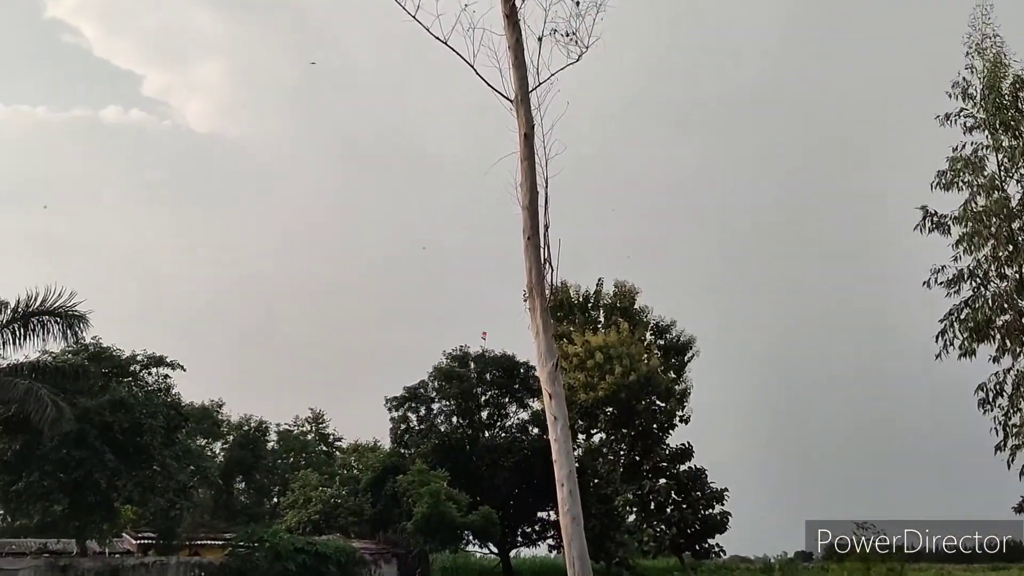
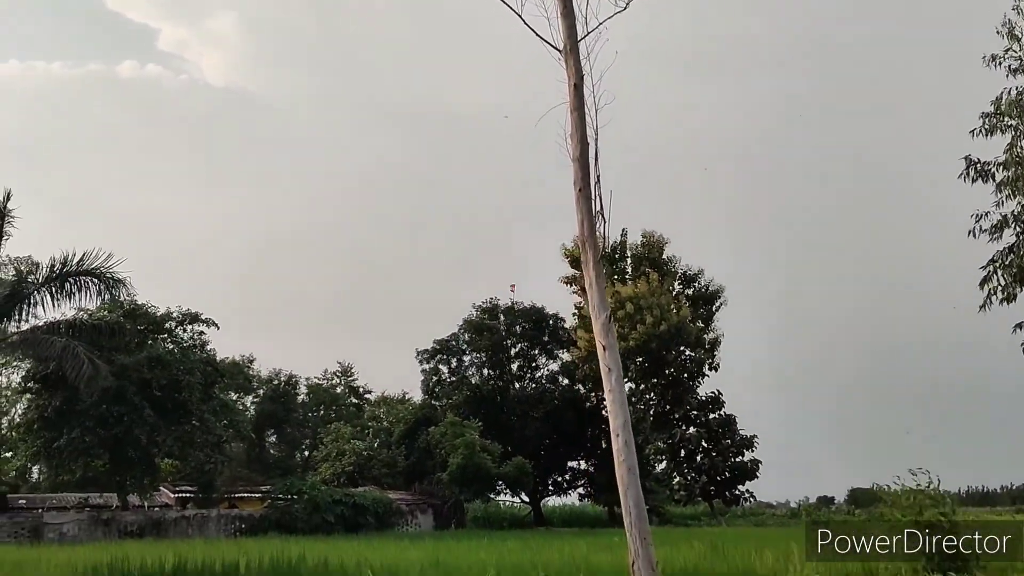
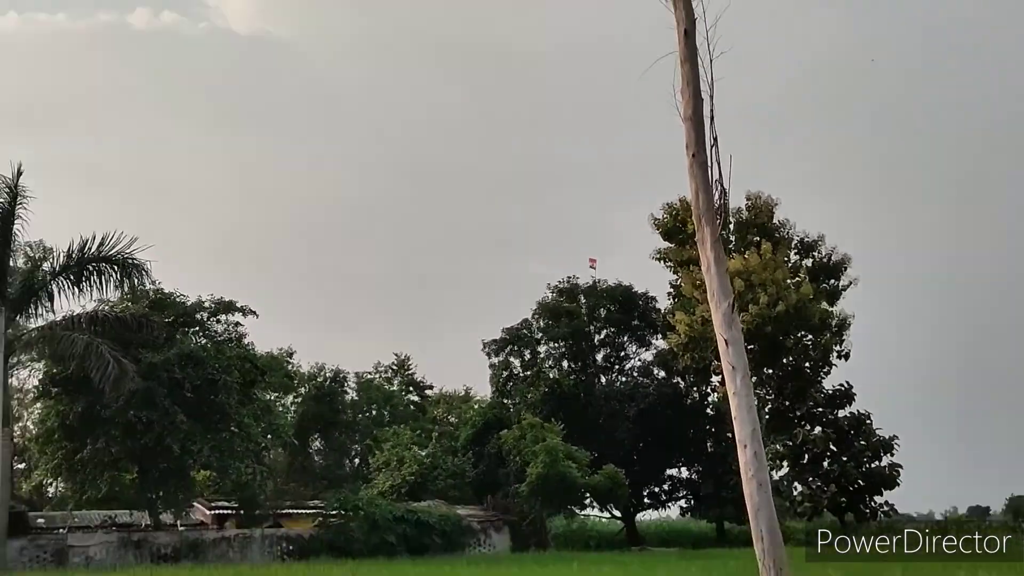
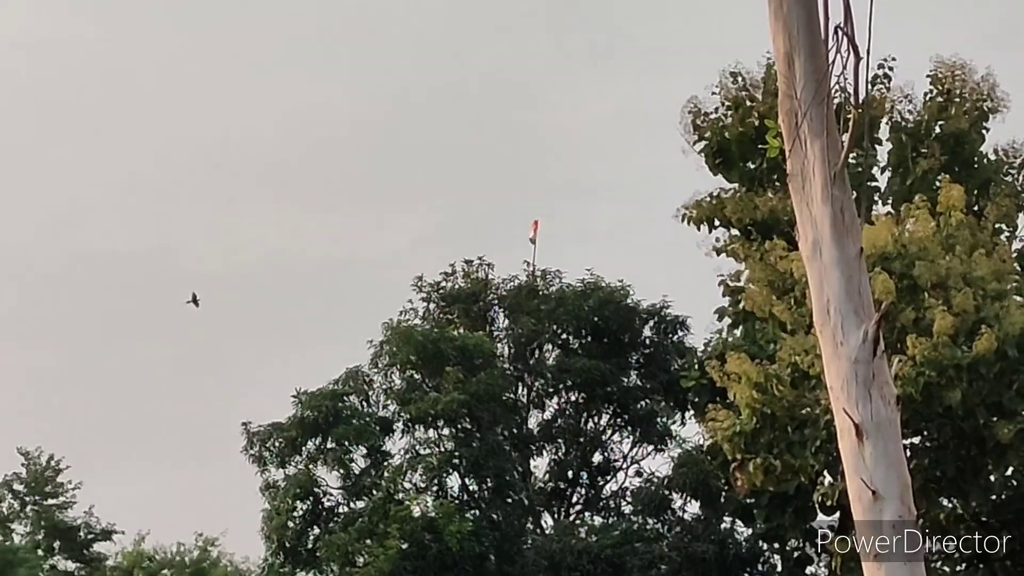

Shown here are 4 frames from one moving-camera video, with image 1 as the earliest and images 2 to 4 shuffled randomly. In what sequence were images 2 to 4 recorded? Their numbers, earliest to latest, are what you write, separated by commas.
2, 3, 4
